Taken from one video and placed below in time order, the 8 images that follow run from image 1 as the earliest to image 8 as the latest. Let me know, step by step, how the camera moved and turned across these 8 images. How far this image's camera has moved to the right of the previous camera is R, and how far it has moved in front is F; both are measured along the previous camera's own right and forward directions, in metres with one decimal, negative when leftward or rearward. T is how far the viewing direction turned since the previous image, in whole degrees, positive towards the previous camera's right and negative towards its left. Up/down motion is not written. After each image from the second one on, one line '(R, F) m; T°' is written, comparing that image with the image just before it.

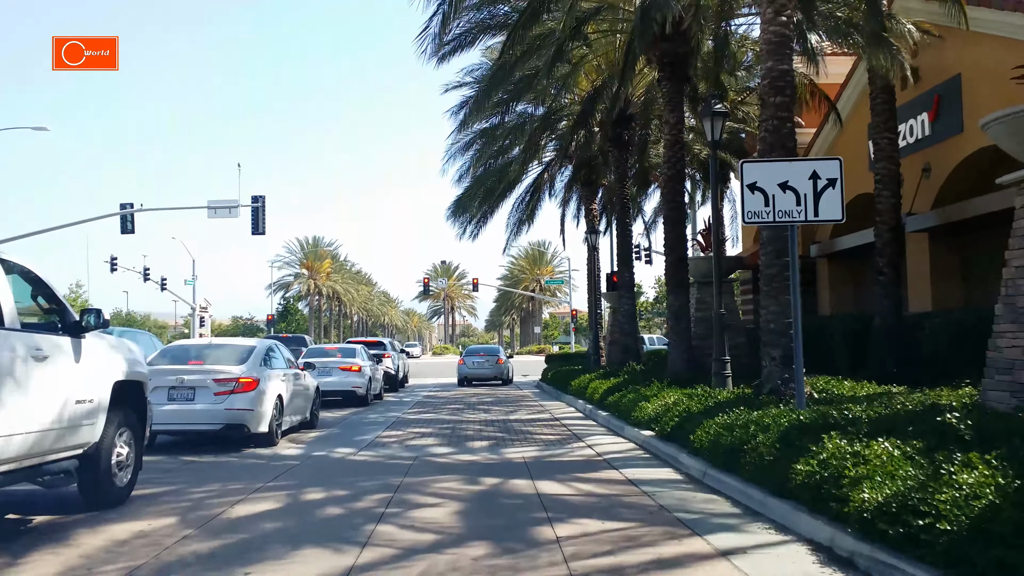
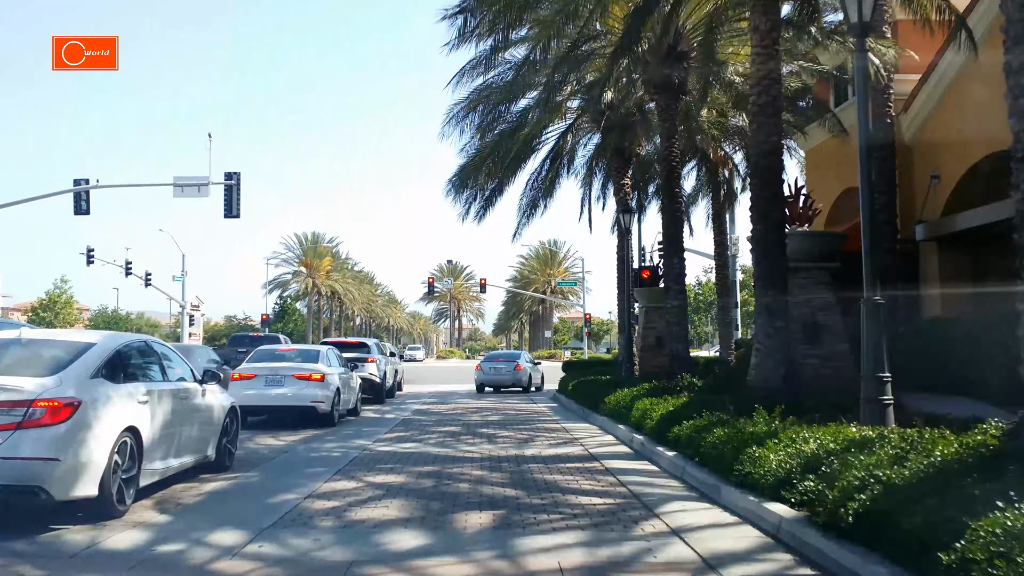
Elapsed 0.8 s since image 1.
(-0.1, +5.5) m; -1°
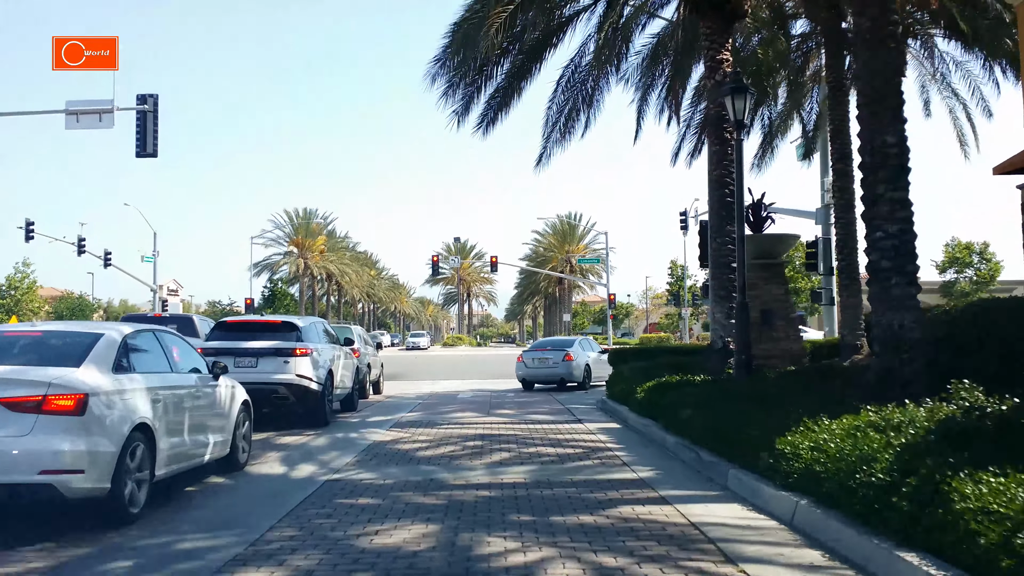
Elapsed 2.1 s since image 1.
(-0.3, +9.7) m; -1°
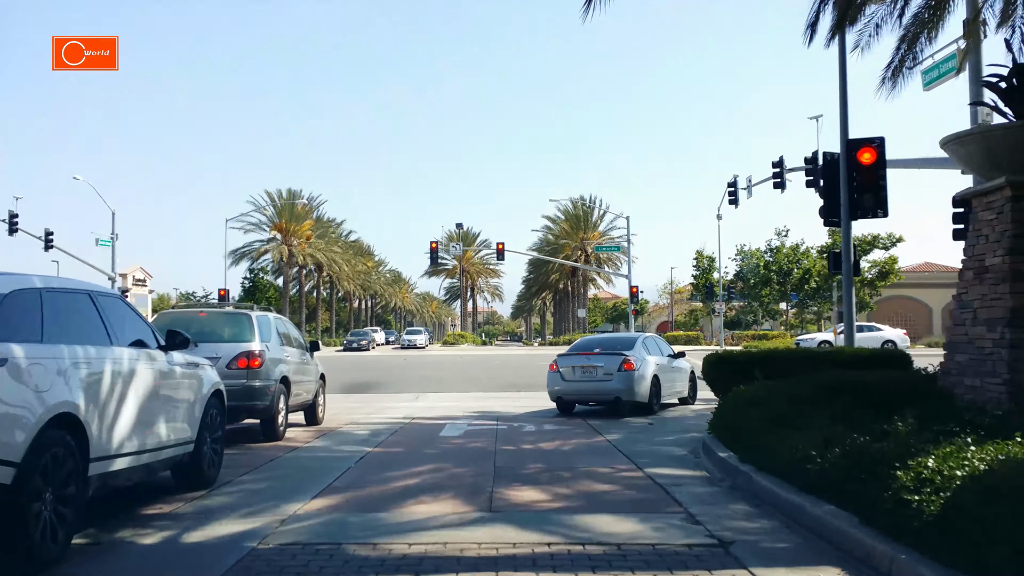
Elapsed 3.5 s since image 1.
(-0.2, +9.1) m; 0°
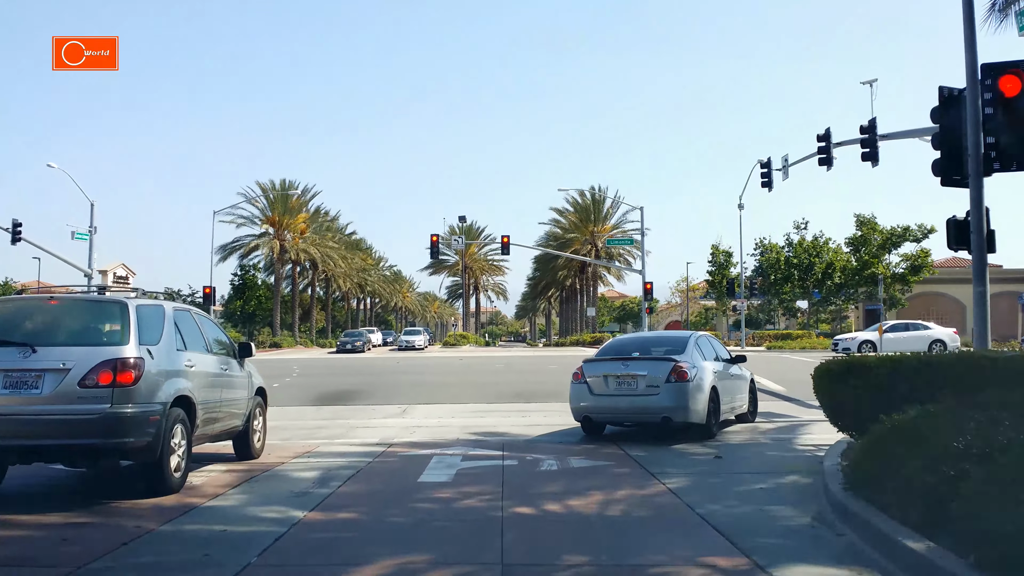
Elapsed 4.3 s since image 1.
(-0.1, +4.1) m; 0°
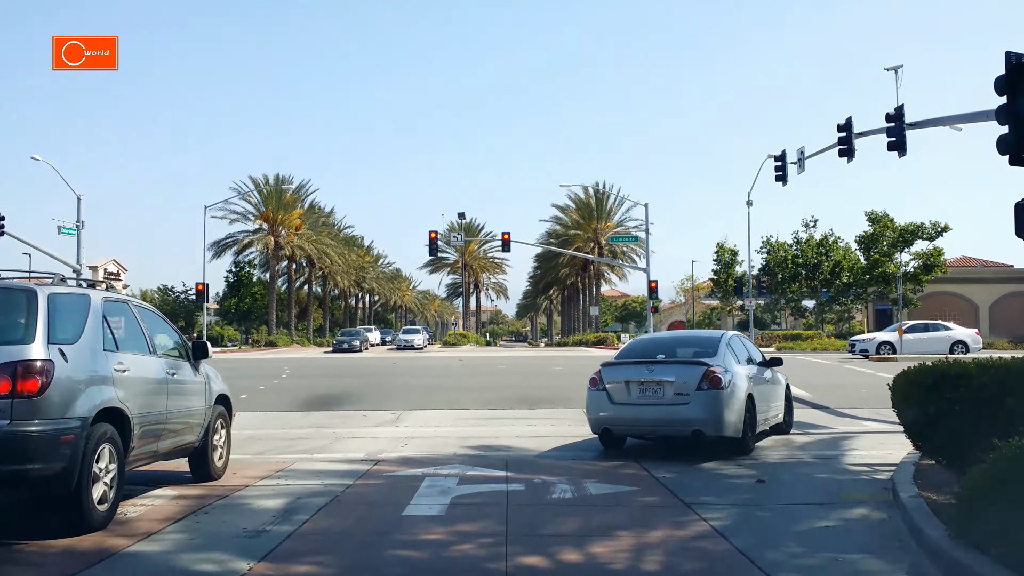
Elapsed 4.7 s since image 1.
(0.0, +1.6) m; 0°
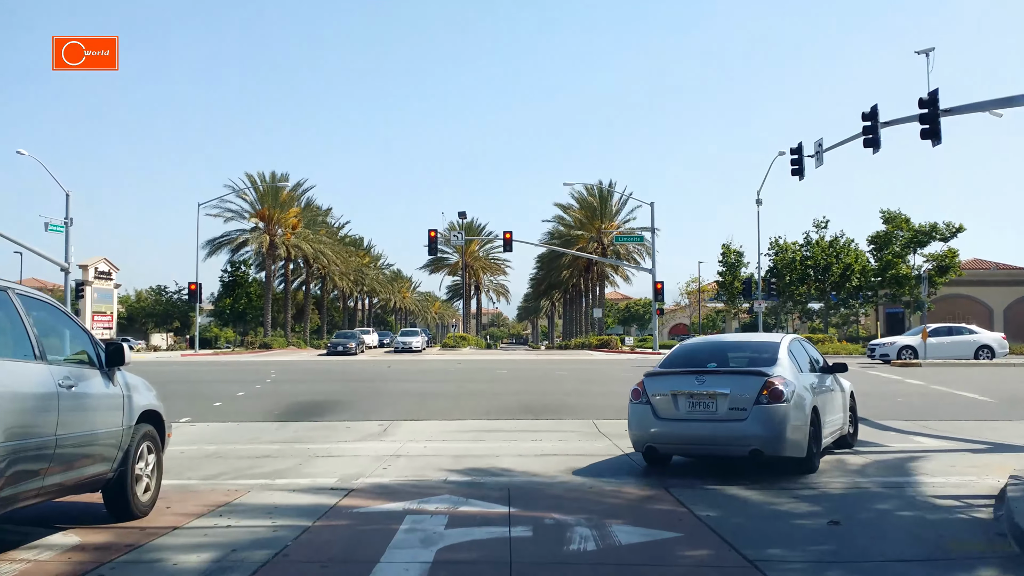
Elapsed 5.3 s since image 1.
(0.0, +1.9) m; 0°
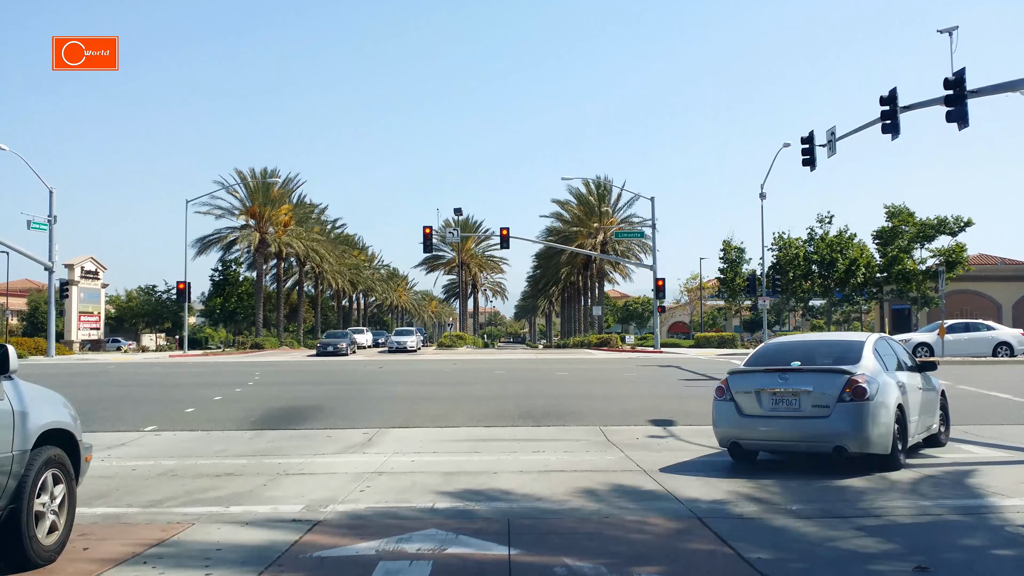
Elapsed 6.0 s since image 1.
(0.0, +1.5) m; 0°
